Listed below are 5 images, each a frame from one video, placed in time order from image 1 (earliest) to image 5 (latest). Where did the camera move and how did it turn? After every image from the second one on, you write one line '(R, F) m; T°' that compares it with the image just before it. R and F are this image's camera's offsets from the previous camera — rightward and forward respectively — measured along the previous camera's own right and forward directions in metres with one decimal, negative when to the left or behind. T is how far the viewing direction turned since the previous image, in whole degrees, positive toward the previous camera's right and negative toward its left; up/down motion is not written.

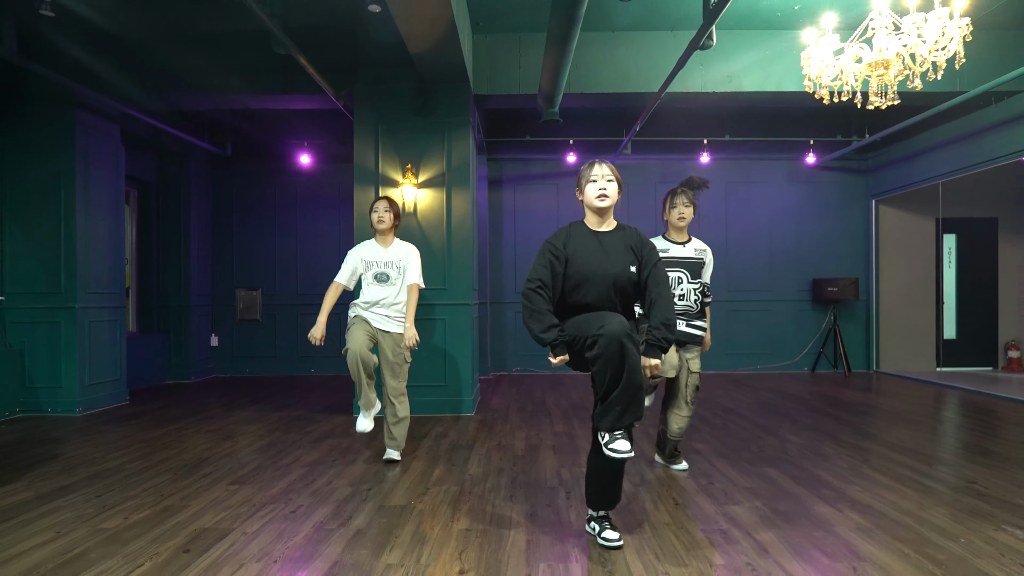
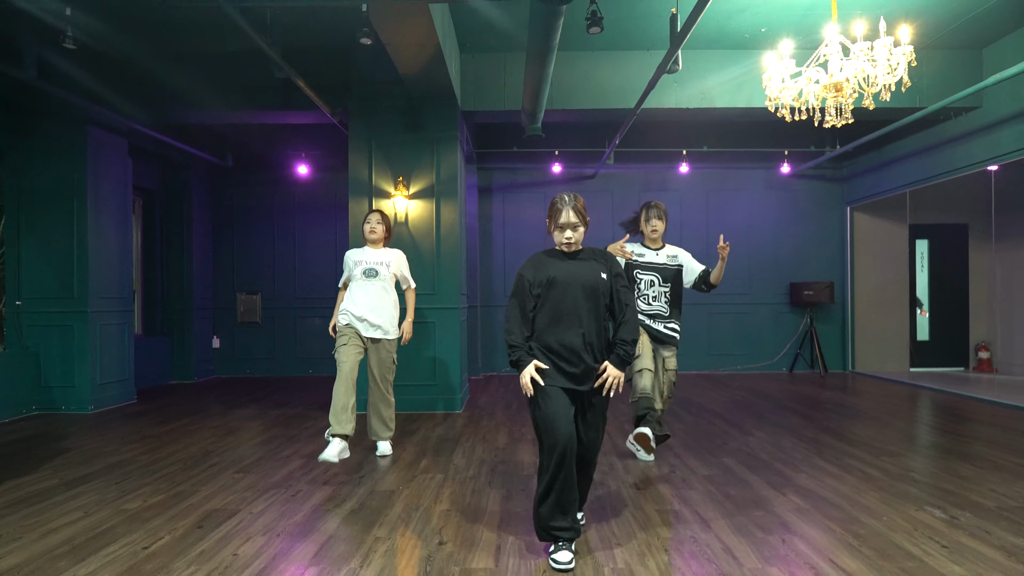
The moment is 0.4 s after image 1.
(+0.1, -0.3) m; 0°
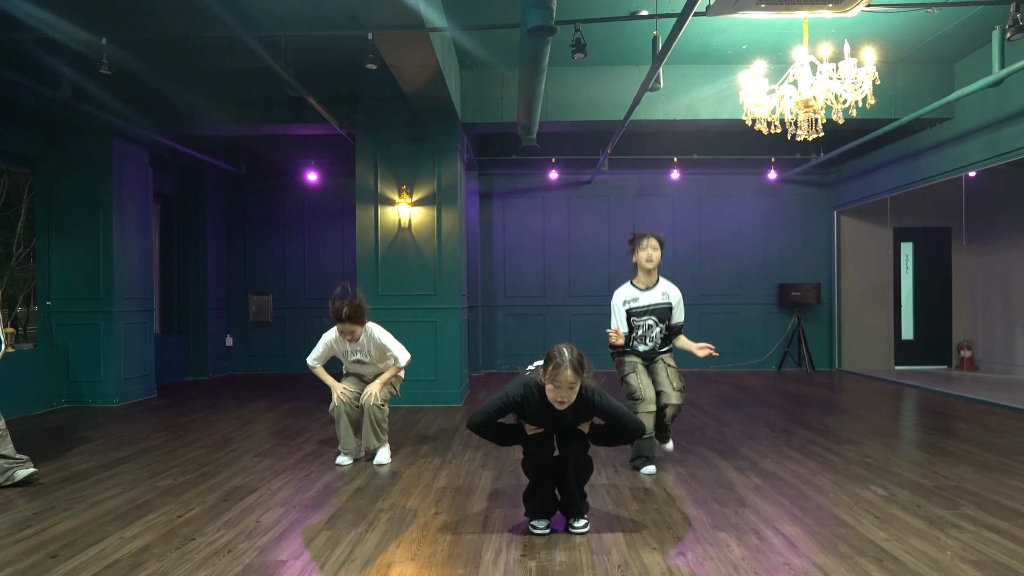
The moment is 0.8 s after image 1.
(+0.1, -0.3) m; -1°
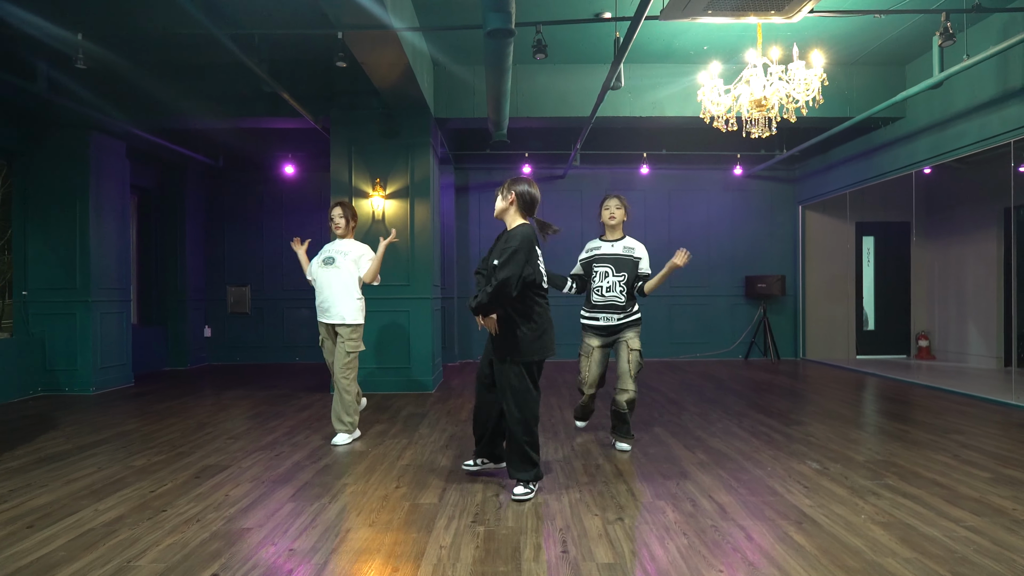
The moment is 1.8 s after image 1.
(+0.1, -0.2) m; +1°
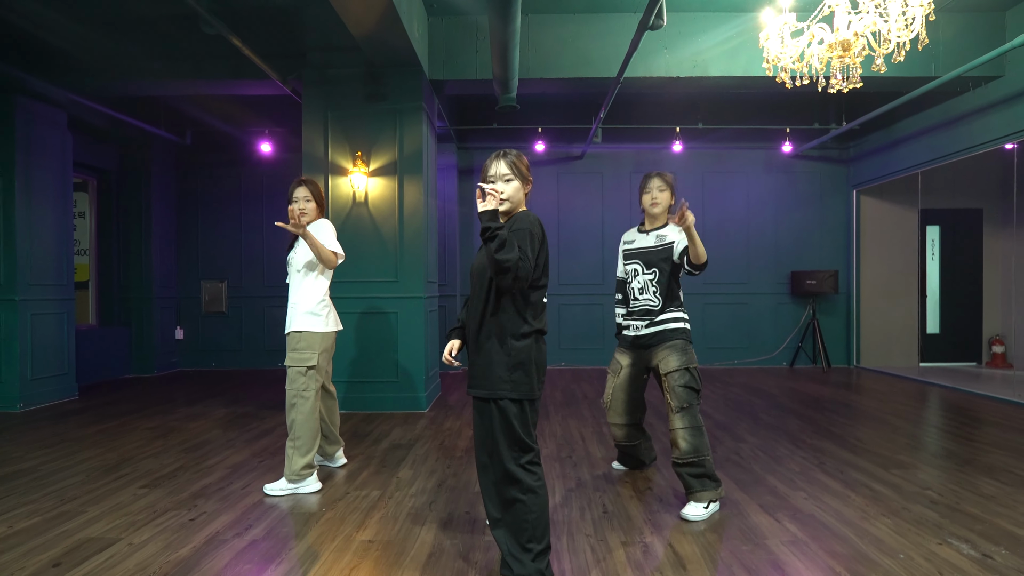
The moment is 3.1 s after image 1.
(0.0, +1.0) m; -1°
